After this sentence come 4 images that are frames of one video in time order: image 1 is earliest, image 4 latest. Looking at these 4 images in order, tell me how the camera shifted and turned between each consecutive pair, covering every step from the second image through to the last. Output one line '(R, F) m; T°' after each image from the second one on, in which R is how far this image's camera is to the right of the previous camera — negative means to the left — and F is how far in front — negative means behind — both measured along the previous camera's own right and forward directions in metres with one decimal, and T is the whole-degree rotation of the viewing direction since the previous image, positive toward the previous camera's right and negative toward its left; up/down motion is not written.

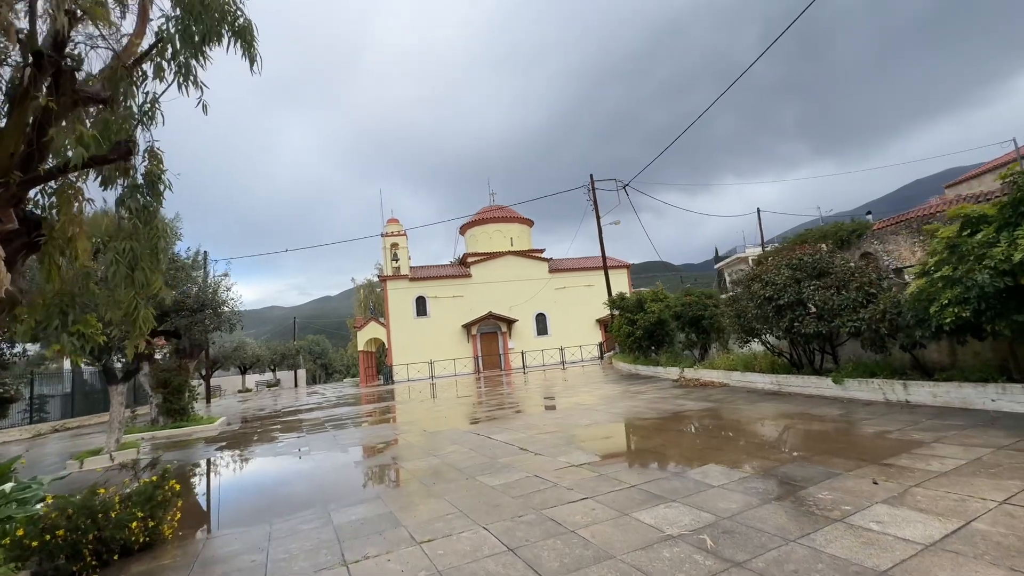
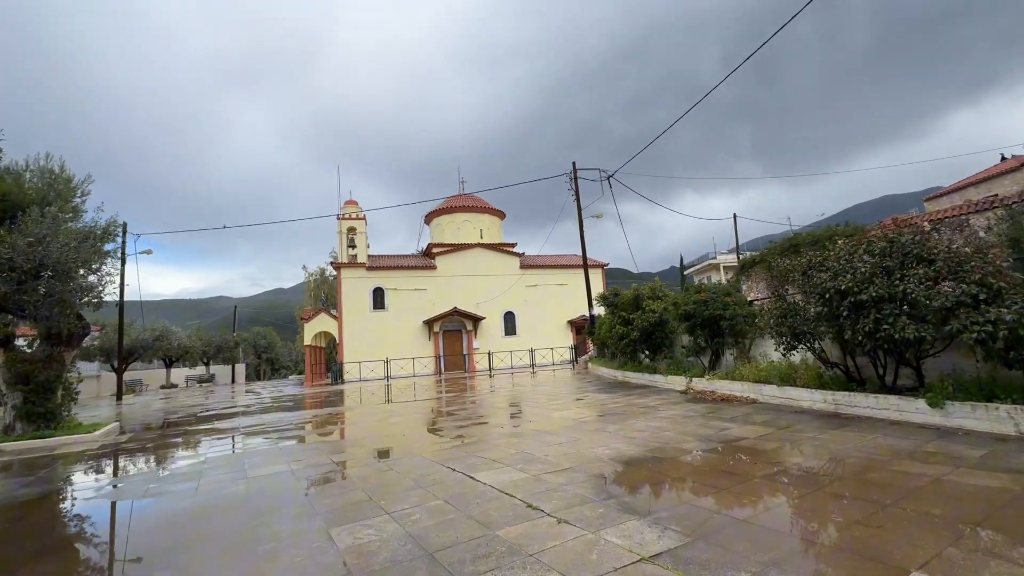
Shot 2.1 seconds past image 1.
(-0.4, +2.3) m; +5°
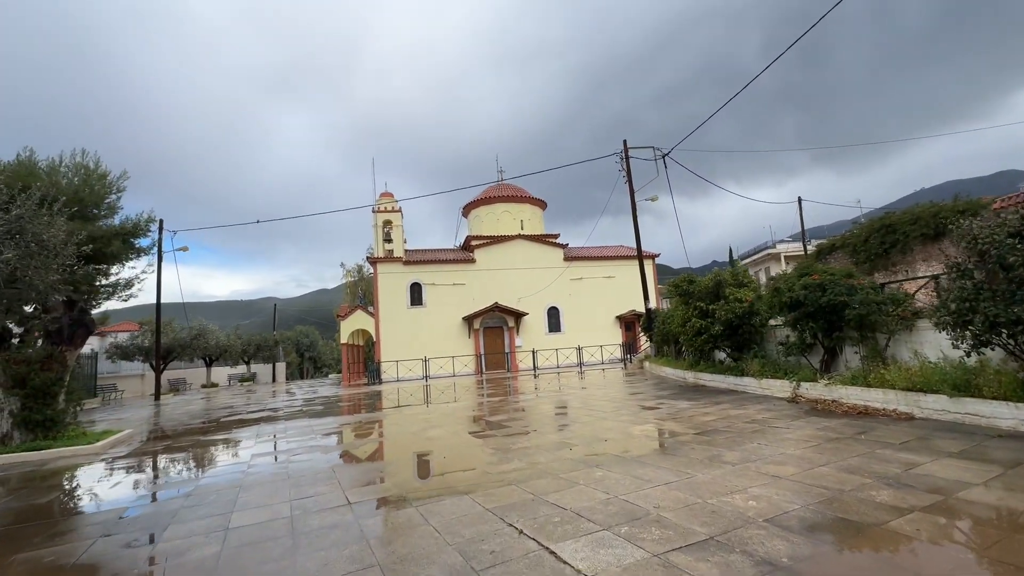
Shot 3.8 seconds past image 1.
(-0.4, +1.8) m; -5°
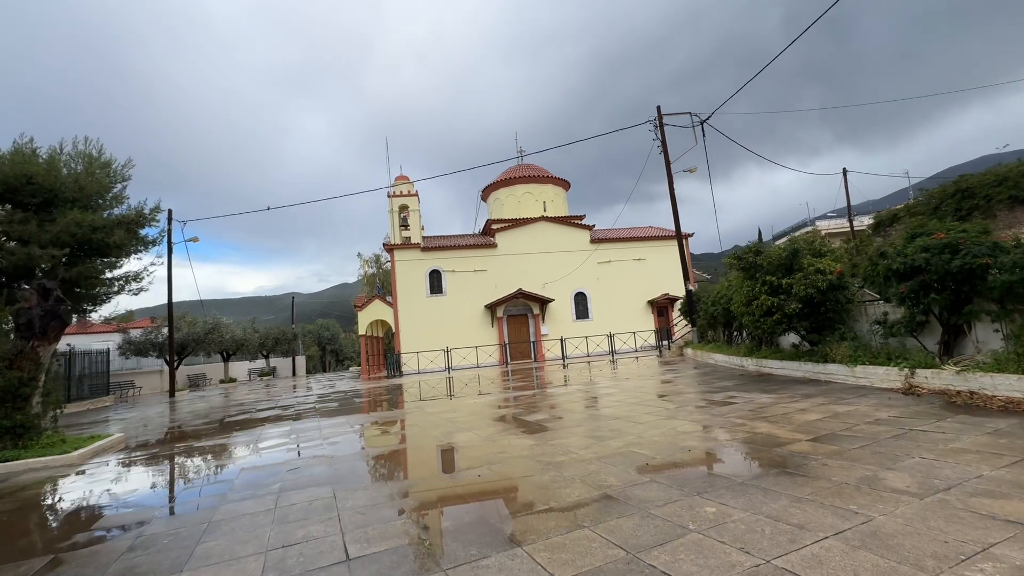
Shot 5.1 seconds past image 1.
(-0.3, +1.5) m; -2°
